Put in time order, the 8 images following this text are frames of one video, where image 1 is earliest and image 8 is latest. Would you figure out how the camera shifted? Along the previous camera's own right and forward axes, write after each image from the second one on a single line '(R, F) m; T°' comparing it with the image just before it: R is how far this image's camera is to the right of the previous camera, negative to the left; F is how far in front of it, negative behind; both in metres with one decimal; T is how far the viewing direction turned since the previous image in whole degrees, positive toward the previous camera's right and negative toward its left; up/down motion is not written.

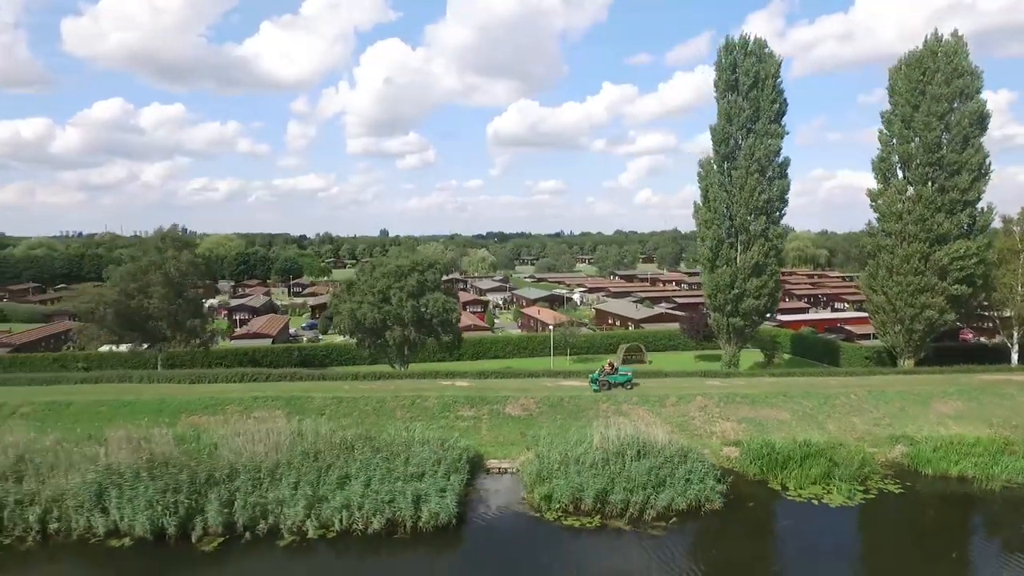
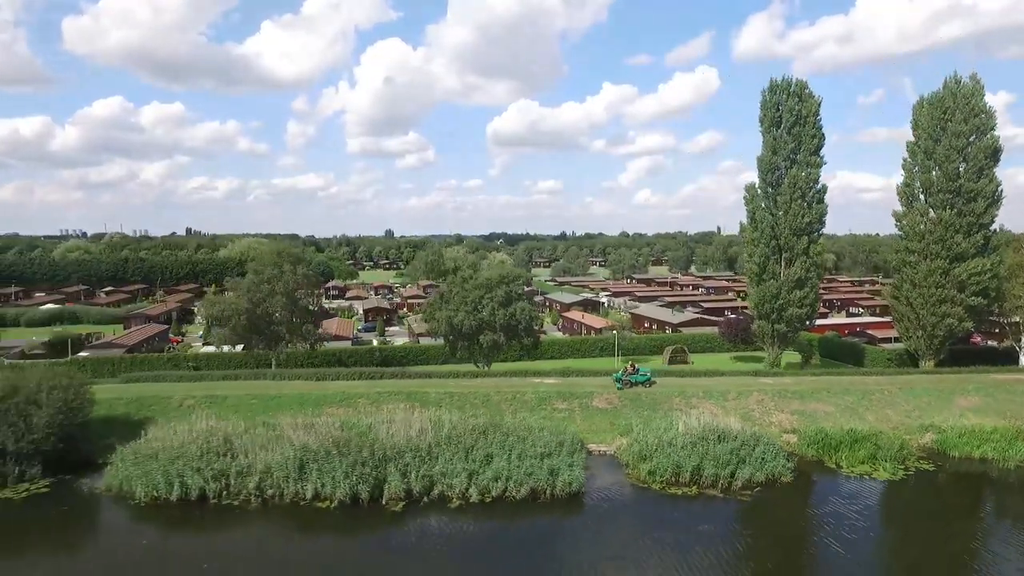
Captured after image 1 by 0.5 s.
(-2.0, -2.2) m; 0°
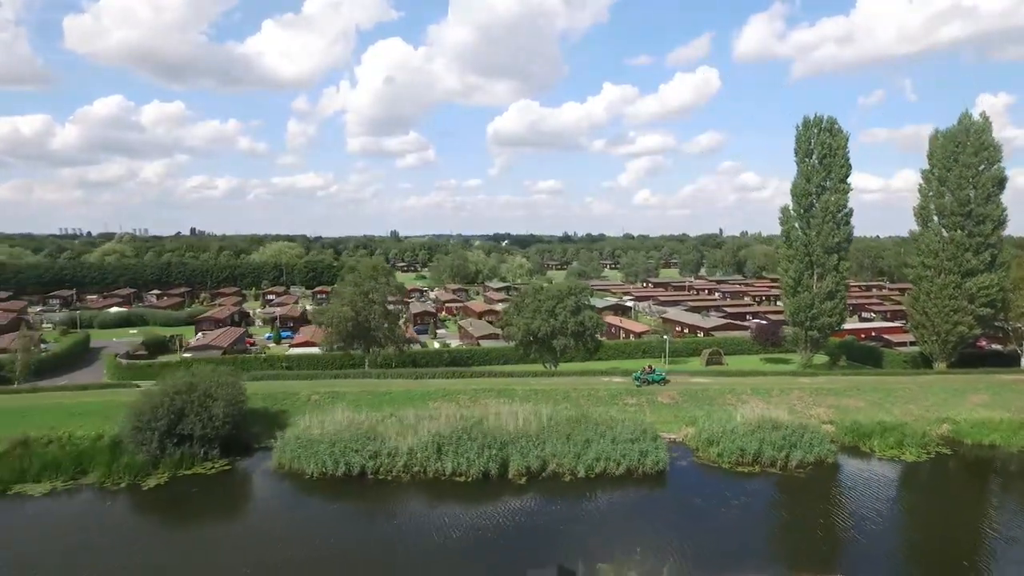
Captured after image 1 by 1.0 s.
(-2.1, -2.4) m; 0°
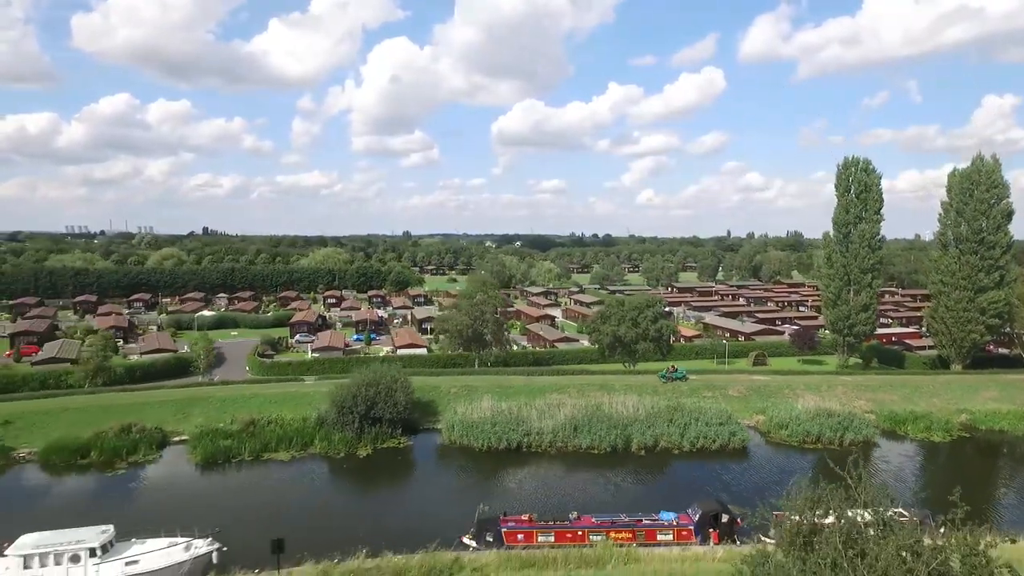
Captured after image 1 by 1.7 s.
(-3.2, -3.9) m; 0°
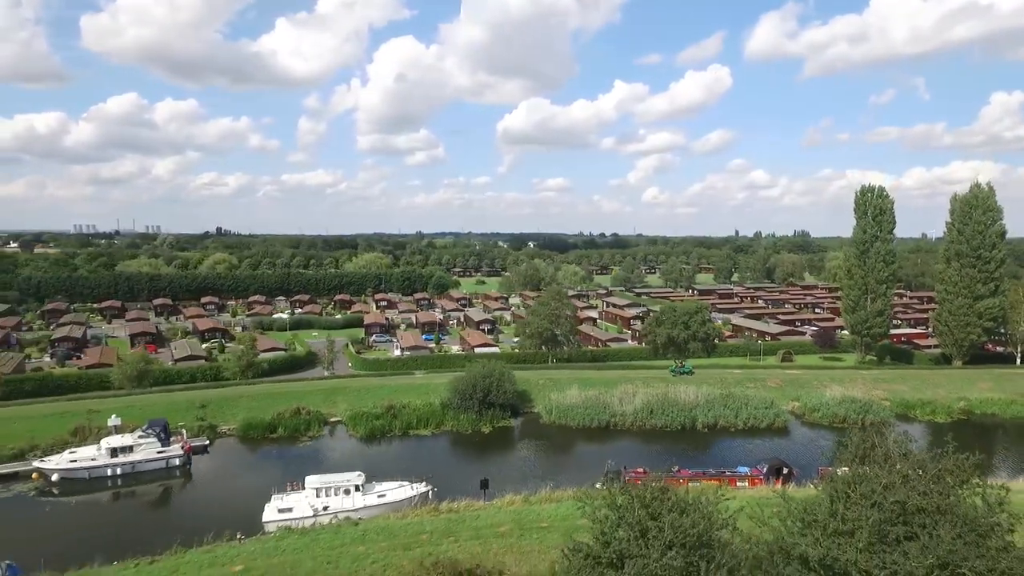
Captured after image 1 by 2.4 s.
(-2.8, -4.4) m; 0°
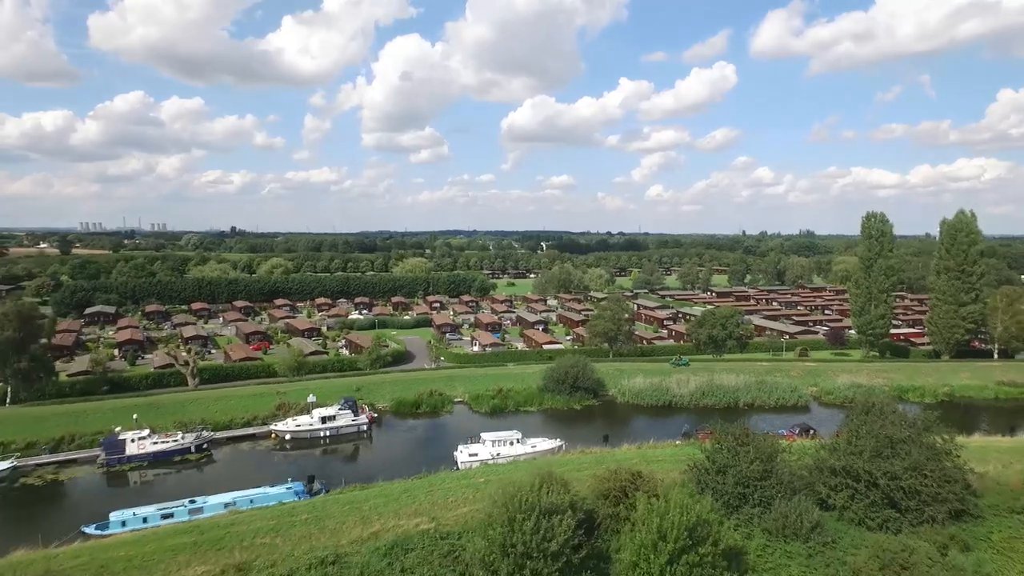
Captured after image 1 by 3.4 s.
(-3.5, -6.3) m; 0°
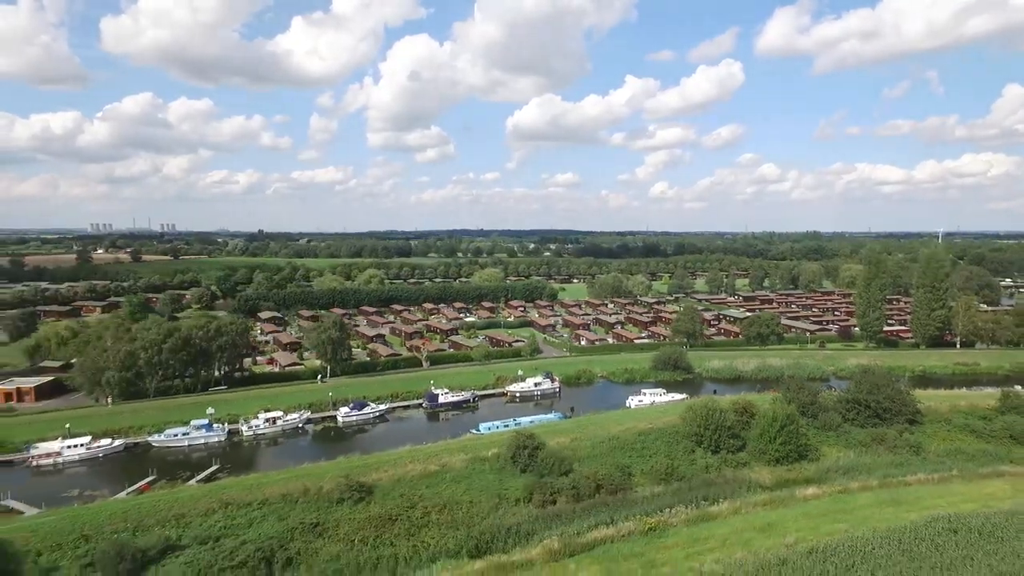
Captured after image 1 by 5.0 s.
(-7.9, -14.8) m; 0°
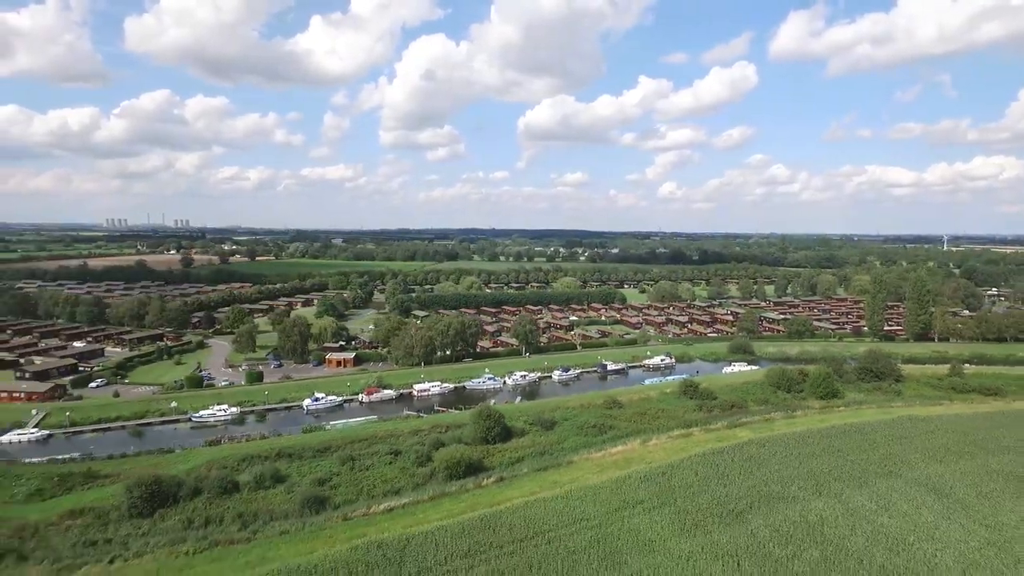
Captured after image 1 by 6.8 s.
(-12.1, -22.0) m; -1°
